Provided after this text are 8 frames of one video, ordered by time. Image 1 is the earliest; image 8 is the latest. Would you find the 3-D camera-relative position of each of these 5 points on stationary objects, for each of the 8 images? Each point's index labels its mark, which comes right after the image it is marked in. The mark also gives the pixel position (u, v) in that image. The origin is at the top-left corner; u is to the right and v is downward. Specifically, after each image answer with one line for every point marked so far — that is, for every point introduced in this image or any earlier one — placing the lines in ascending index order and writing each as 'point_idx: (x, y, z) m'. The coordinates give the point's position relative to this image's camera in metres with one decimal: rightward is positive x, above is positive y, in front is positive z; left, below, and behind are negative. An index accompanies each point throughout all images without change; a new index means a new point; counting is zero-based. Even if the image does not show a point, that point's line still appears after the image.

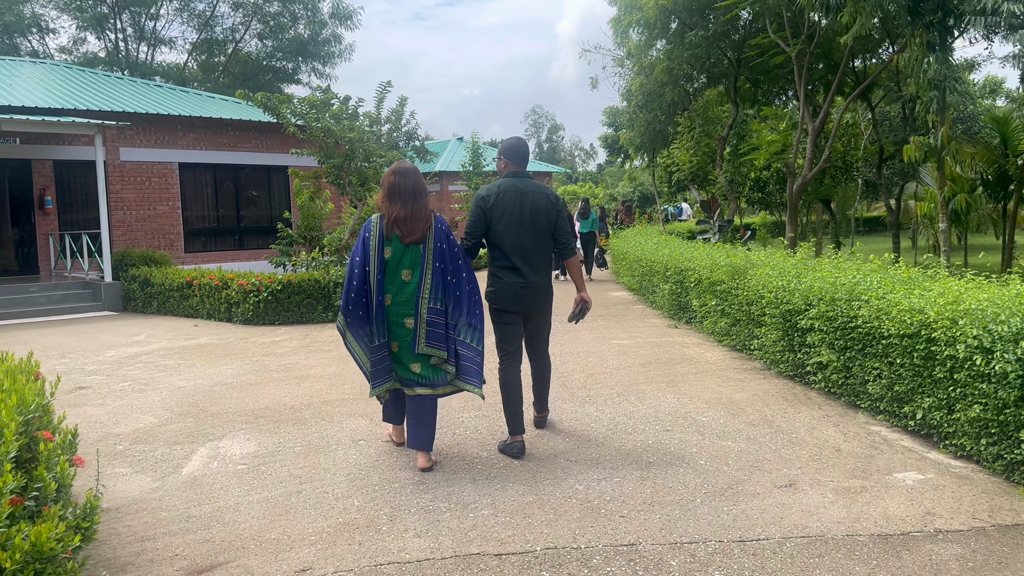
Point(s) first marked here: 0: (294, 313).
0: (-2.8, -0.3, +10.6) m
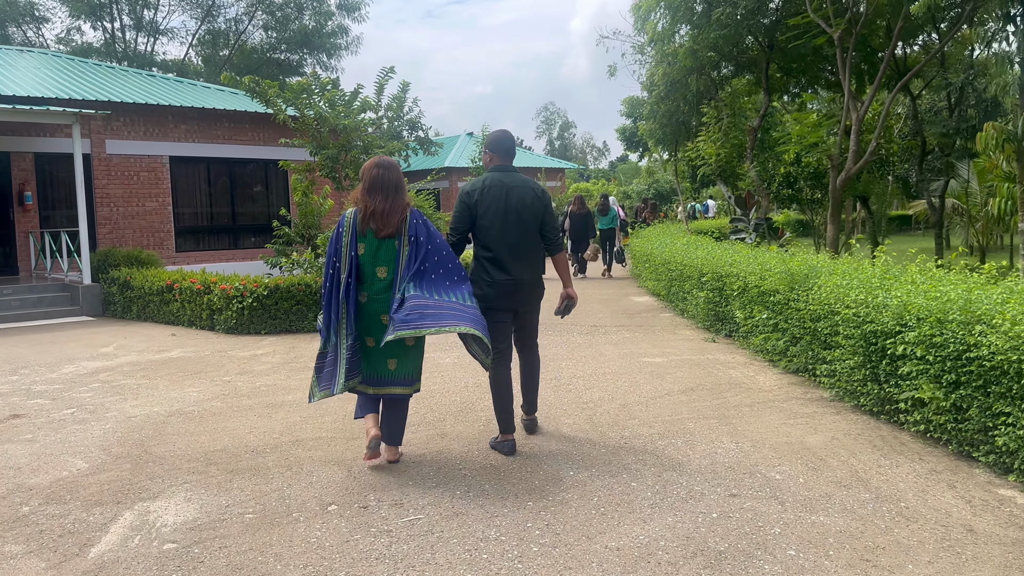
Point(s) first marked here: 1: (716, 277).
0: (-2.6, -0.4, +9.5) m
1: (+1.9, +0.1, +7.8) m
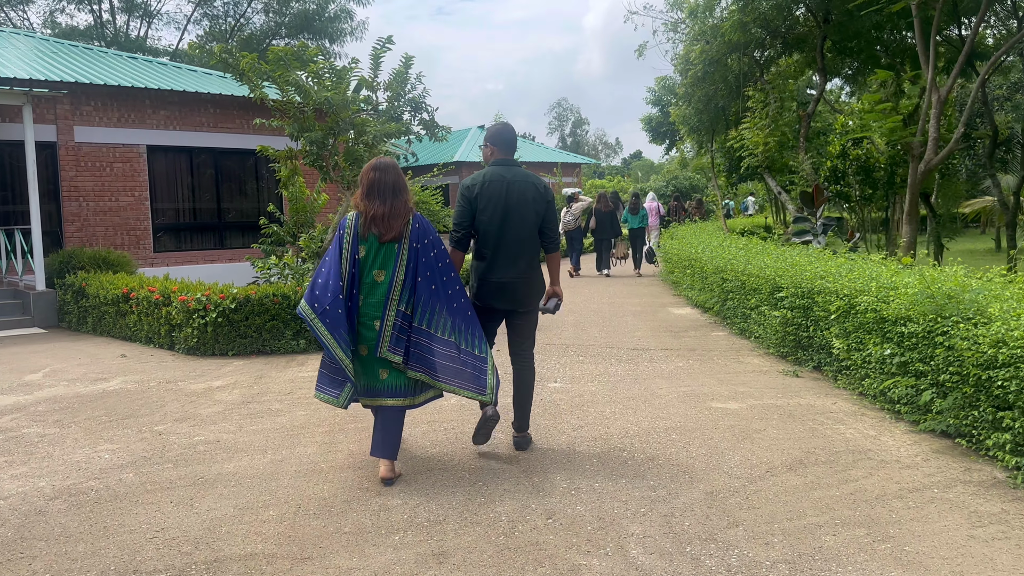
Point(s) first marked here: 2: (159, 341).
0: (-2.4, -0.5, +7.8) m
1: (+2.1, 0.0, +6.1) m
2: (-3.6, -0.5, +8.4) m
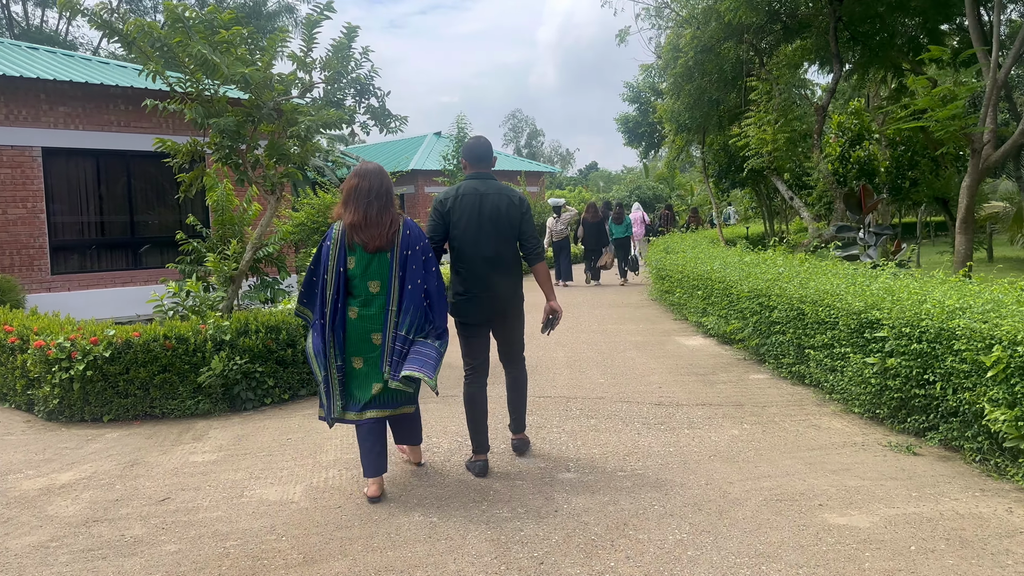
0: (-2.6, -0.8, +5.7) m
1: (+2.1, -0.2, +4.2) m
2: (-3.8, -0.8, +6.3) m
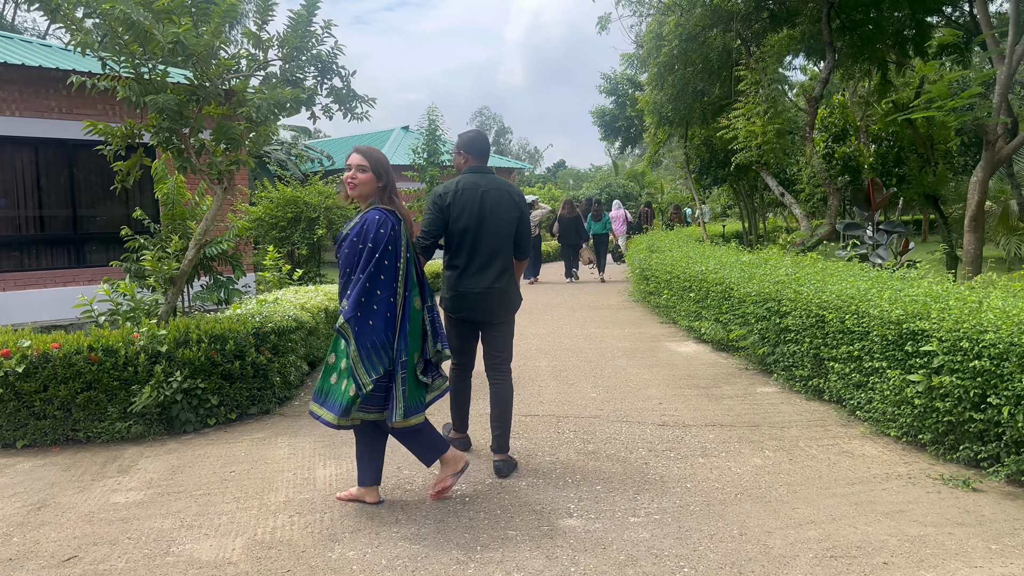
0: (-2.7, -0.8, +4.9) m
1: (+2.0, -0.3, +3.6) m
2: (-3.9, -0.9, +5.4) m
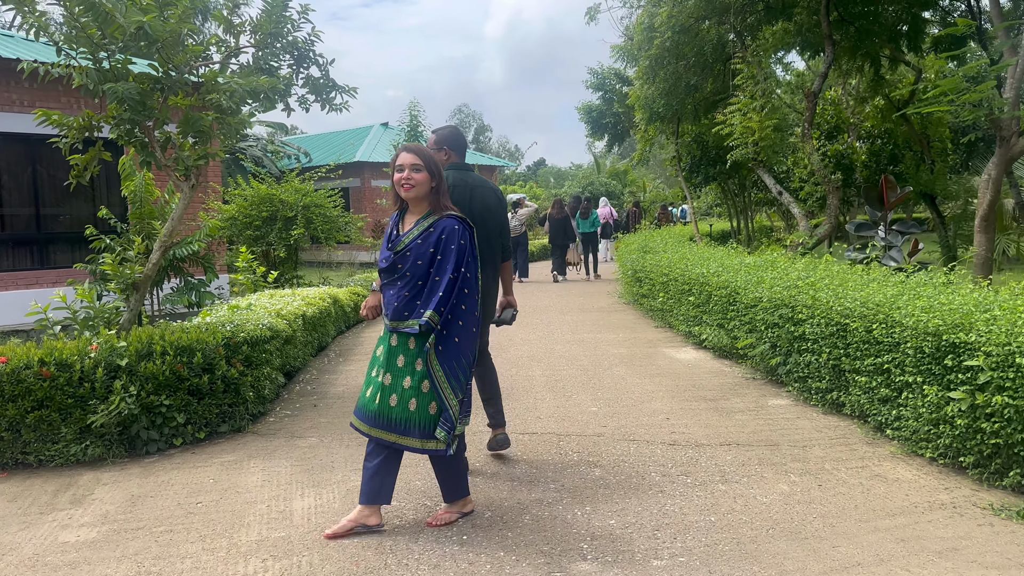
0: (-2.7, -0.8, +4.4) m
1: (+2.0, -0.3, +3.2) m
2: (-3.9, -0.9, +4.9) m
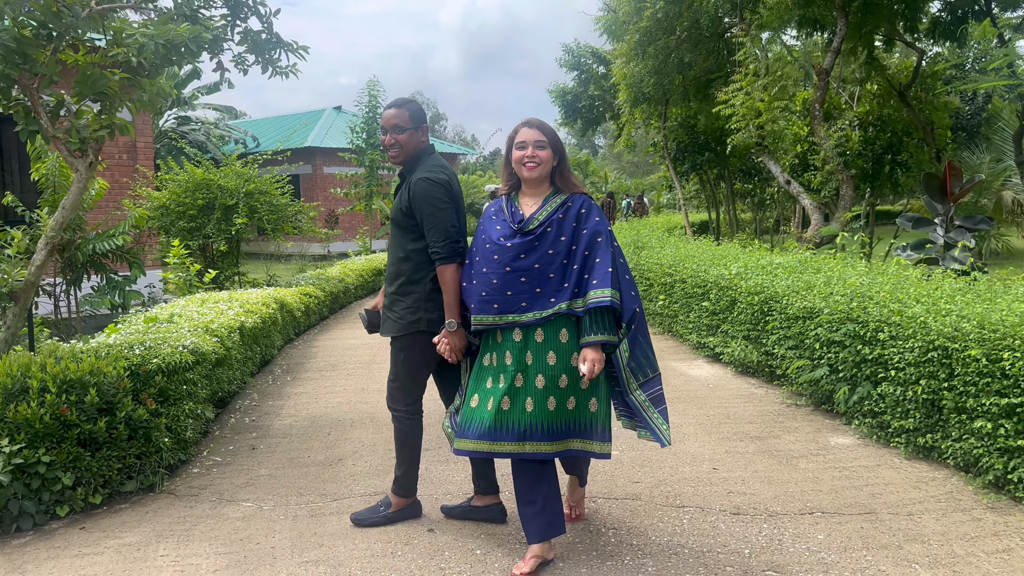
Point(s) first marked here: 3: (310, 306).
0: (-2.6, -0.9, +3.1) m
1: (+2.1, -0.4, +2.2) m
2: (-3.9, -1.0, +3.5) m
3: (-2.0, -0.2, +8.2) m
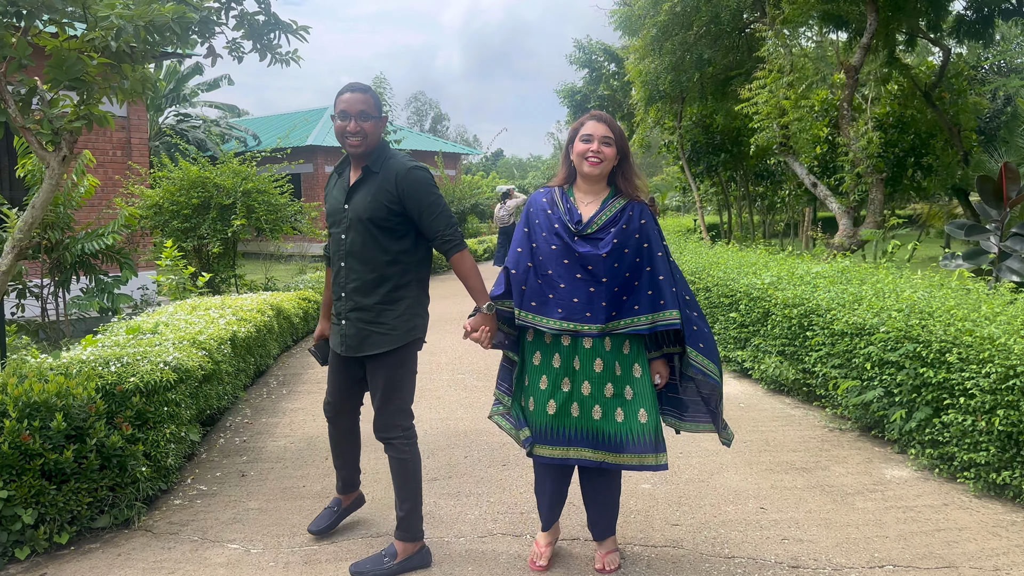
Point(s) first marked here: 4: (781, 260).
0: (-2.6, -0.9, +2.7) m
1: (+2.2, -0.5, +1.8) m
2: (-3.8, -1.0, +3.1) m
3: (-1.9, -0.2, +7.8) m
4: (+2.0, +0.2, +6.1) m
